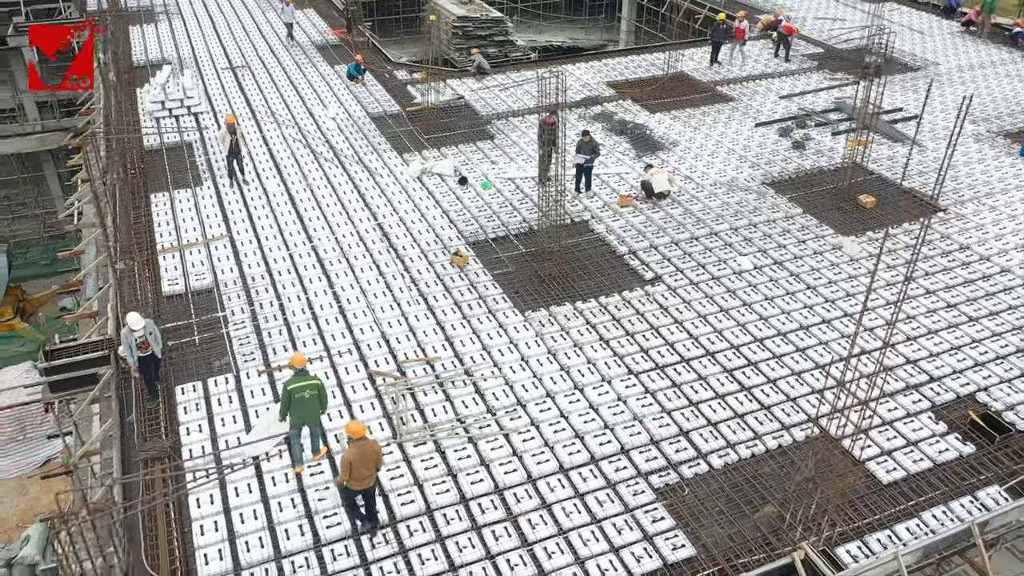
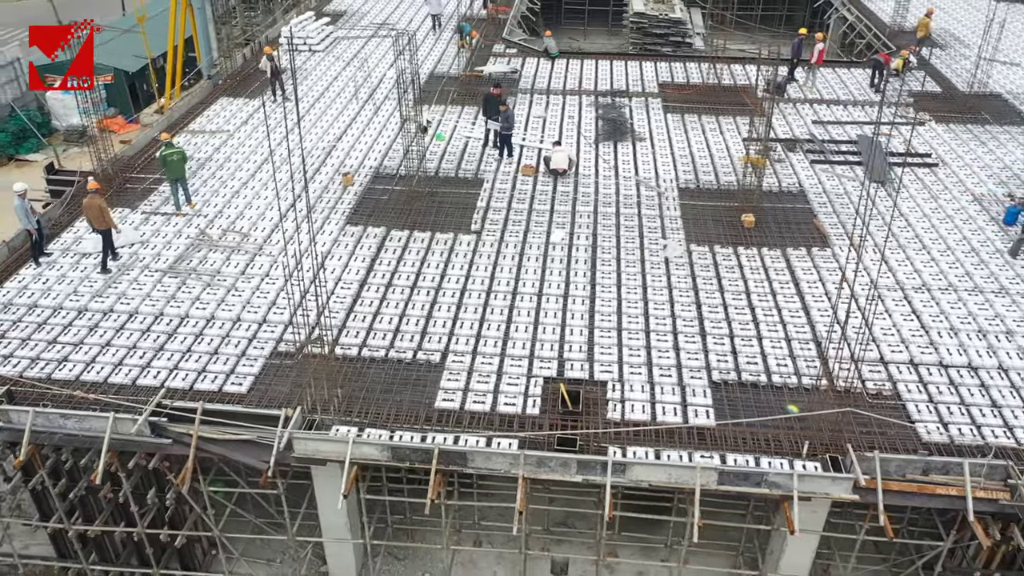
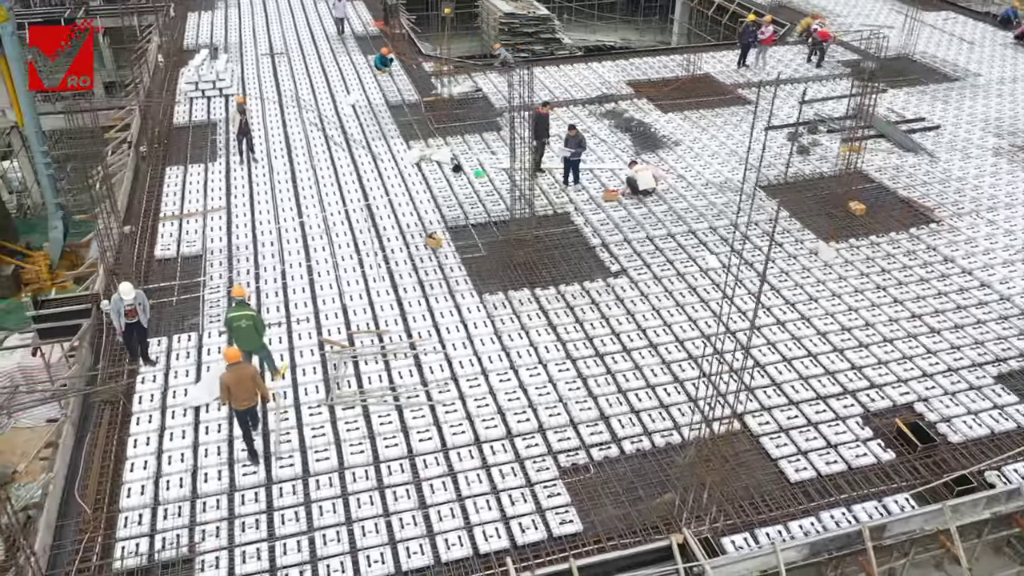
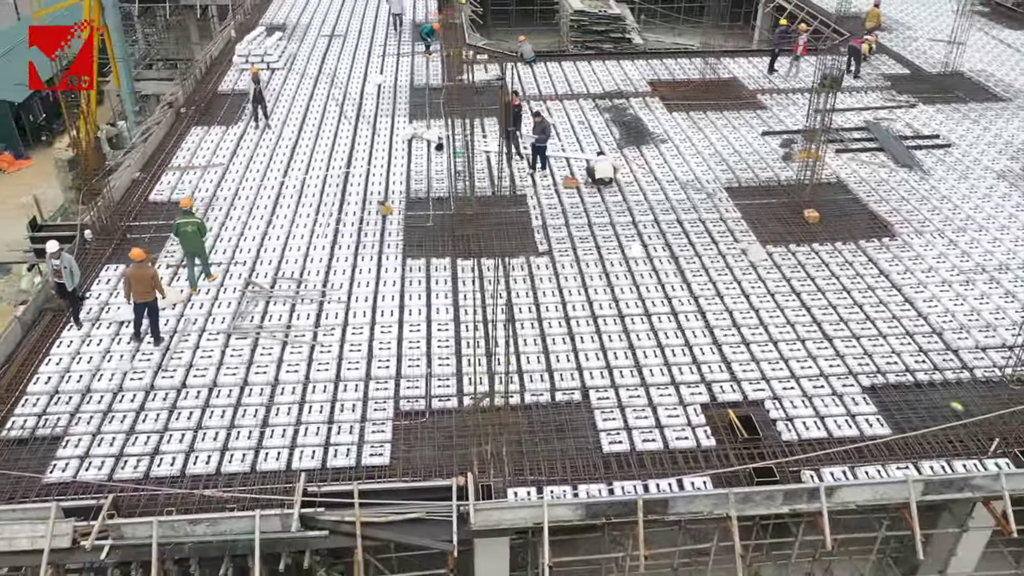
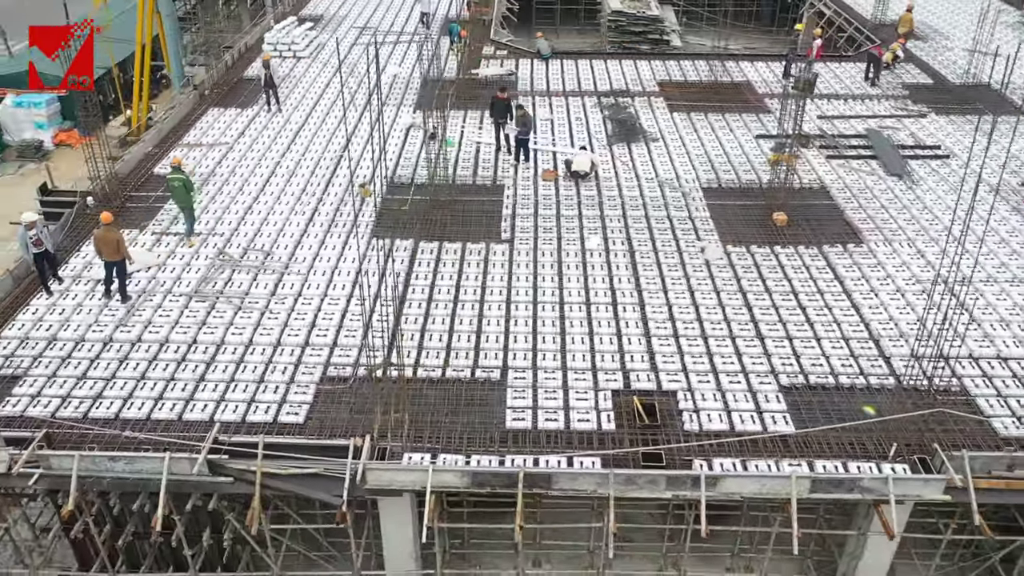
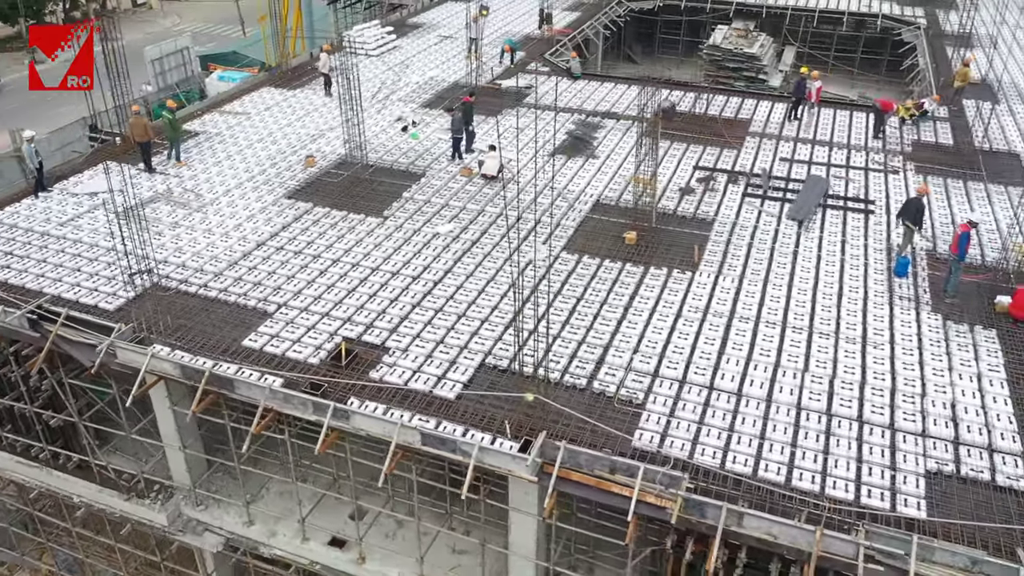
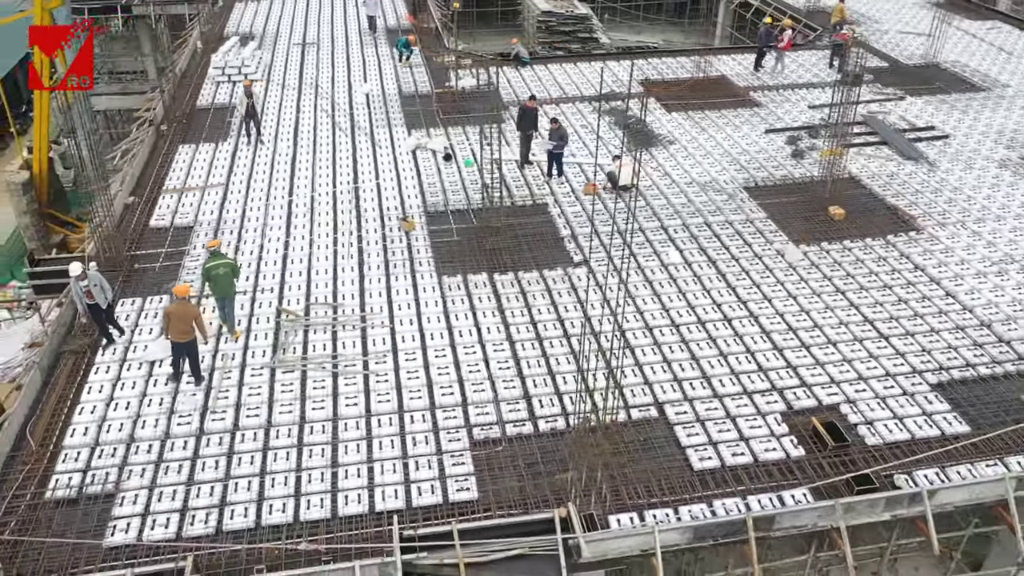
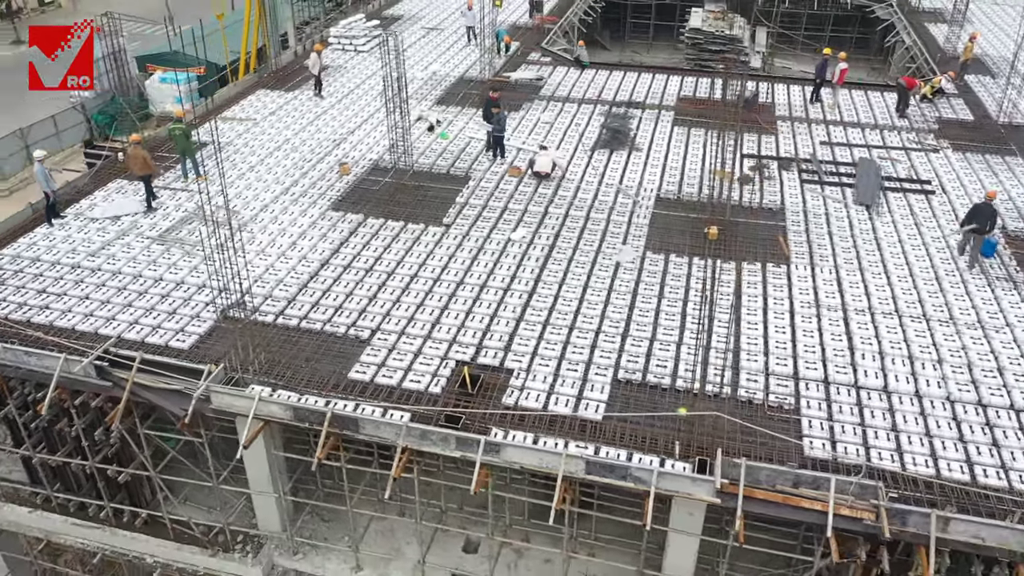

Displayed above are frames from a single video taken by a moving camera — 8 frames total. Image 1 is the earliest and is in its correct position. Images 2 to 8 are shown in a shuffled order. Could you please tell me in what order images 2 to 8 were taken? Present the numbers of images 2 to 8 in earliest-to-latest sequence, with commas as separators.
3, 7, 4, 5, 2, 8, 6
